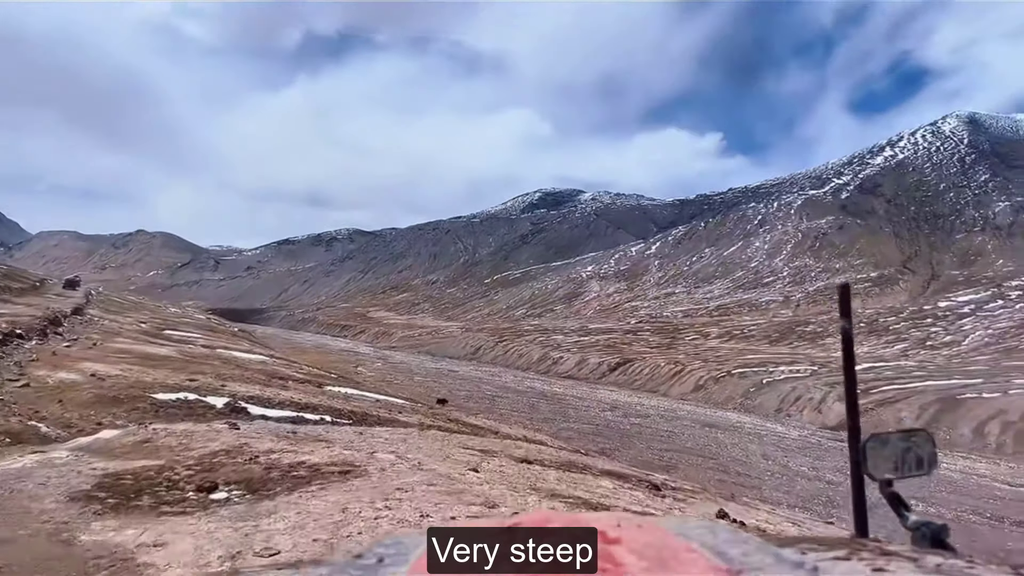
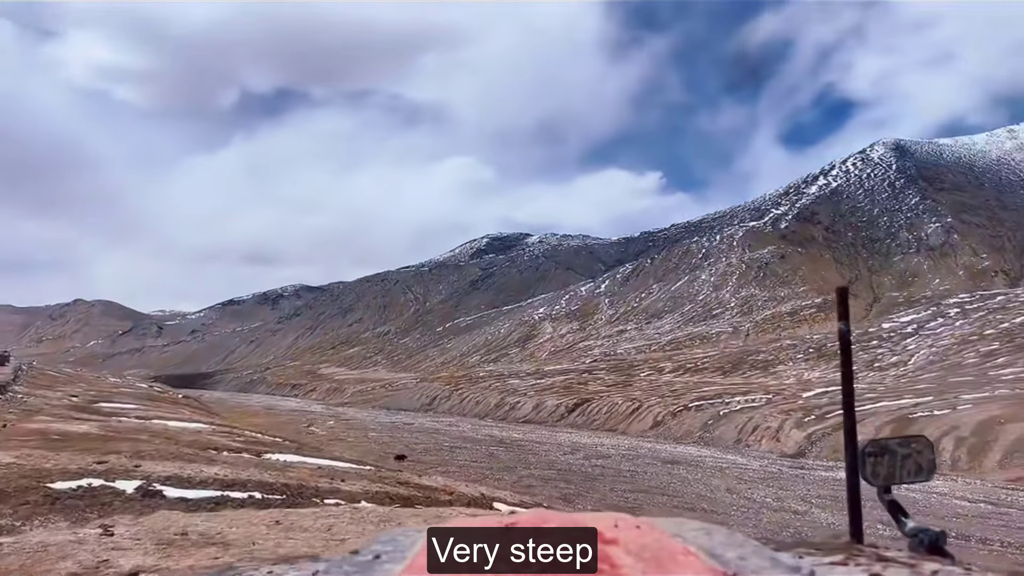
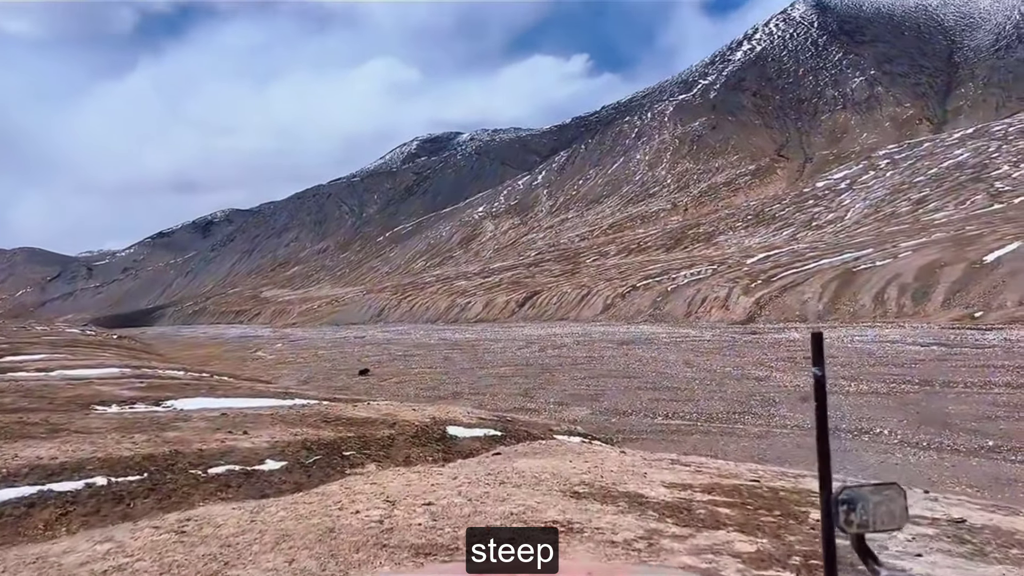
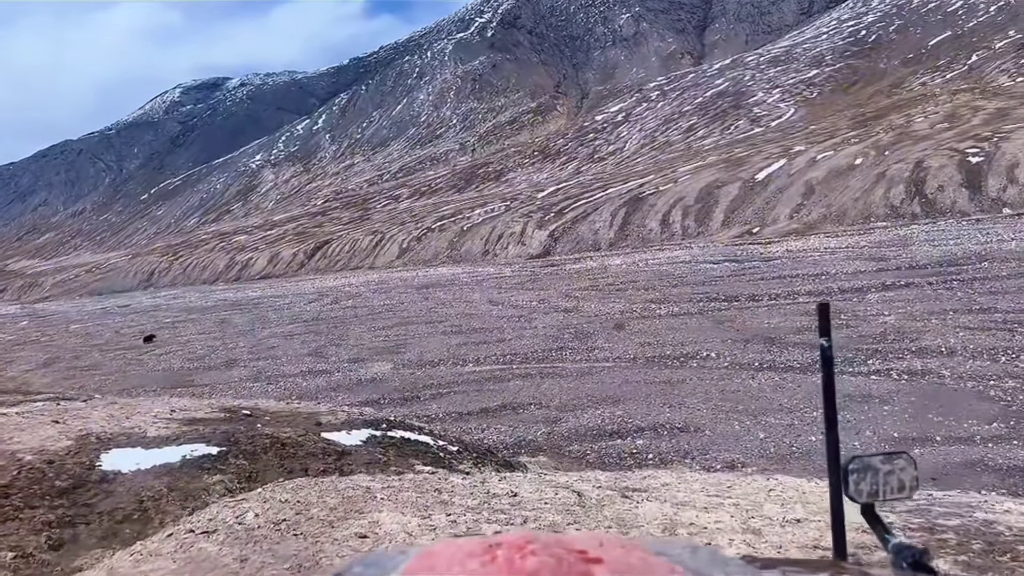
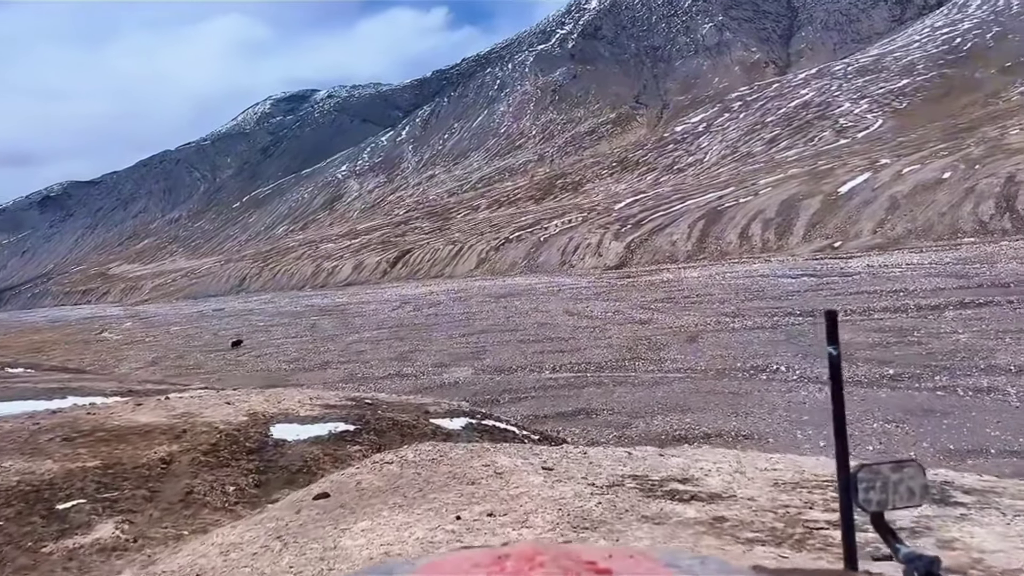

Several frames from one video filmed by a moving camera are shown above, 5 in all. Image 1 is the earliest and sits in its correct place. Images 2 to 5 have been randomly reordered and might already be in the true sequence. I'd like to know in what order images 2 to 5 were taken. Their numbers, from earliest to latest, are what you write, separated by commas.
2, 3, 5, 4
